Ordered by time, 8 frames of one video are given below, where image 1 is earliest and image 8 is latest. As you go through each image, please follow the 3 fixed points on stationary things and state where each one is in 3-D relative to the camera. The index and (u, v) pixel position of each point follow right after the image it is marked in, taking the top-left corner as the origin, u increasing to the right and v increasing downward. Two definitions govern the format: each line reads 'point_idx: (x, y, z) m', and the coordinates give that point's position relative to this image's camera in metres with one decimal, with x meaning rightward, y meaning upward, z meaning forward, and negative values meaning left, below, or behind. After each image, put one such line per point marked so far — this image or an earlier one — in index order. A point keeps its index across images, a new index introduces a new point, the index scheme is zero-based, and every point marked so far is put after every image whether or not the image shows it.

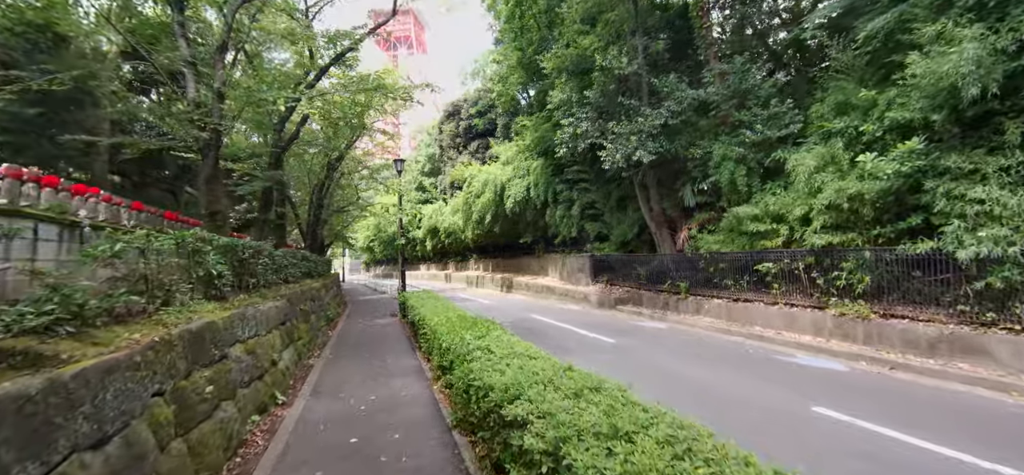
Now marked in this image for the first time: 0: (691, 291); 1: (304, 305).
0: (+5.0, -1.5, +13.8) m
1: (-4.3, -1.4, +10.3) m
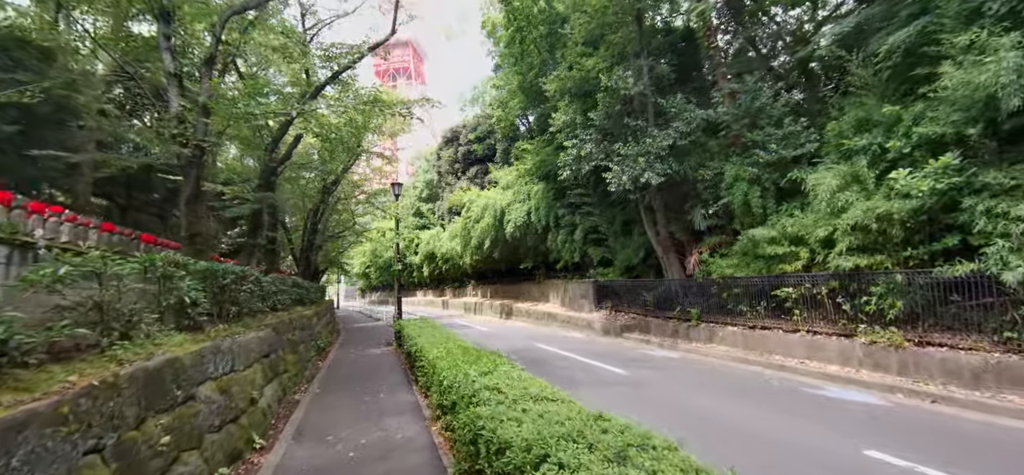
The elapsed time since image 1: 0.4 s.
0: (+5.1, -2.2, +13.1) m
1: (-4.2, -1.9, +9.5) m
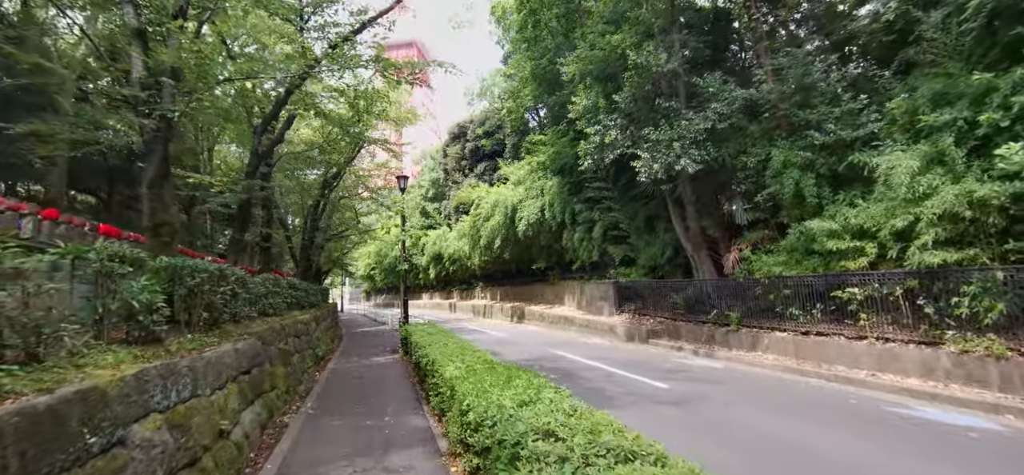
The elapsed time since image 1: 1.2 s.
0: (+5.5, -2.0, +11.8) m
1: (-3.8, -1.8, +8.3) m
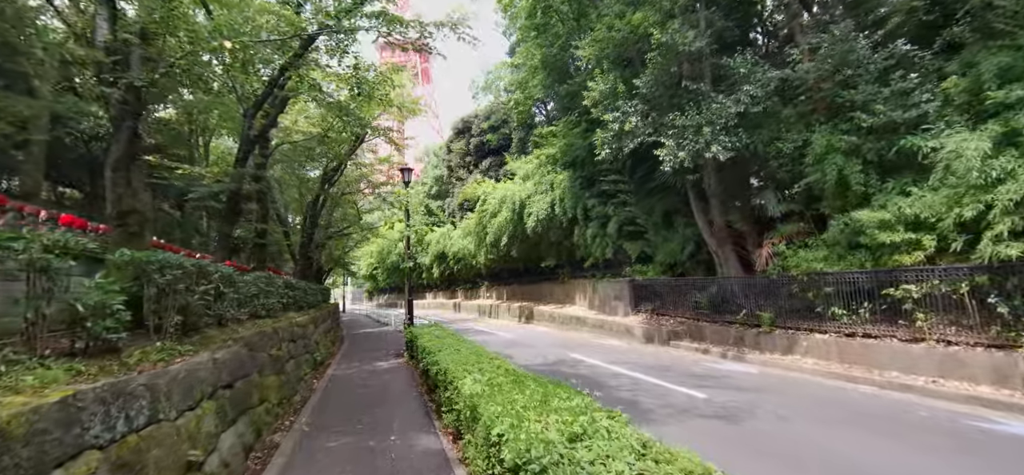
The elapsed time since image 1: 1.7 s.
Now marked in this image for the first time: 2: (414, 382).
0: (+5.8, -1.9, +10.9) m
1: (-3.5, -1.7, +7.4) m
2: (-1.7, -2.6, +8.7) m
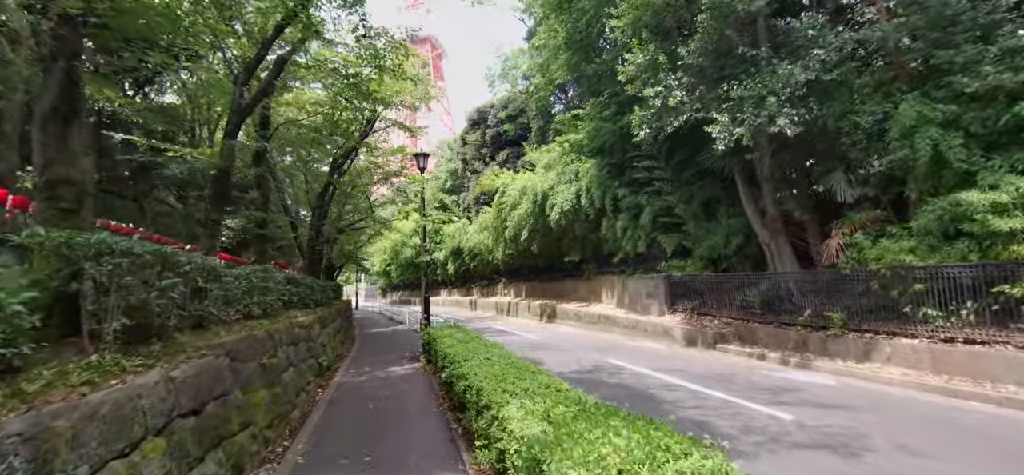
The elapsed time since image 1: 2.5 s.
0: (+6.4, -1.7, +9.4) m
1: (-3.0, -1.5, +6.2) m
2: (-1.2, -2.4, +7.5) m
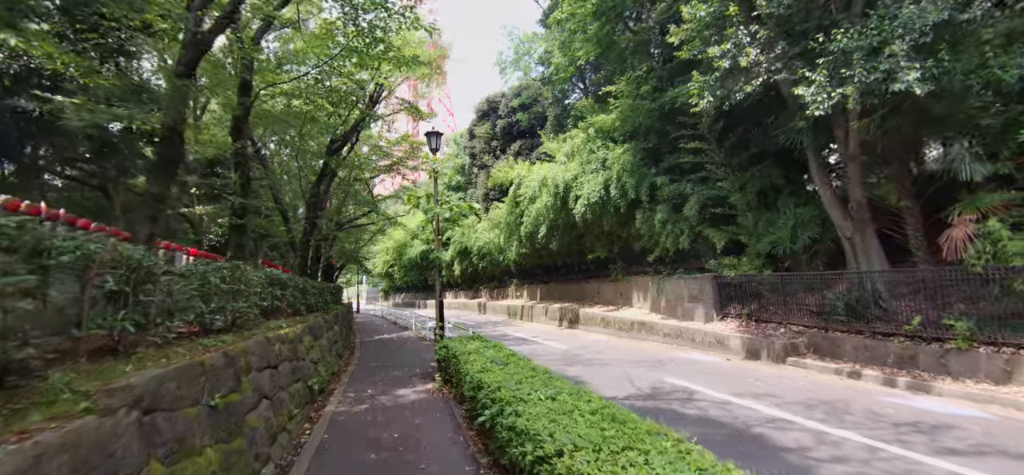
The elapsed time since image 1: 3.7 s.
0: (+7.0, -1.5, +7.4) m
1: (-2.4, -1.3, +4.2) m
2: (-0.6, -2.2, +5.5) m
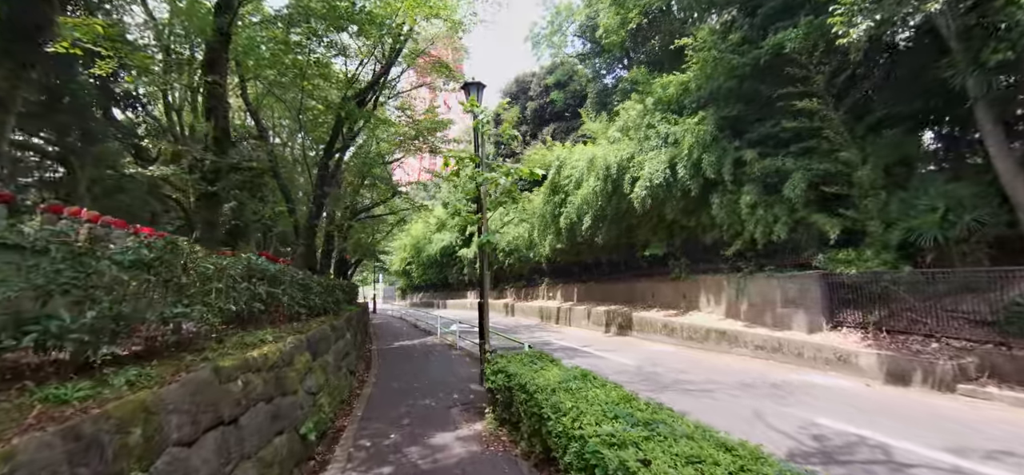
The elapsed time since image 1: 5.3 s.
0: (+8.0, -1.3, +4.8) m
1: (-1.5, -1.0, +1.8) m
2: (+0.3, -1.9, +3.1) m
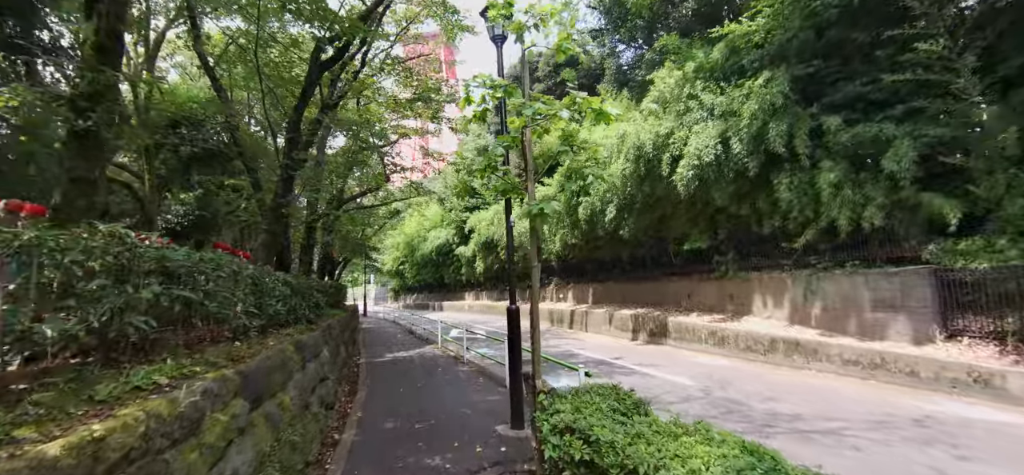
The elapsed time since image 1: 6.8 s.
0: (+8.5, -1.0, +2.7) m
1: (-1.0, -0.8, -0.4) m
2: (+0.8, -1.7, +0.9) m
